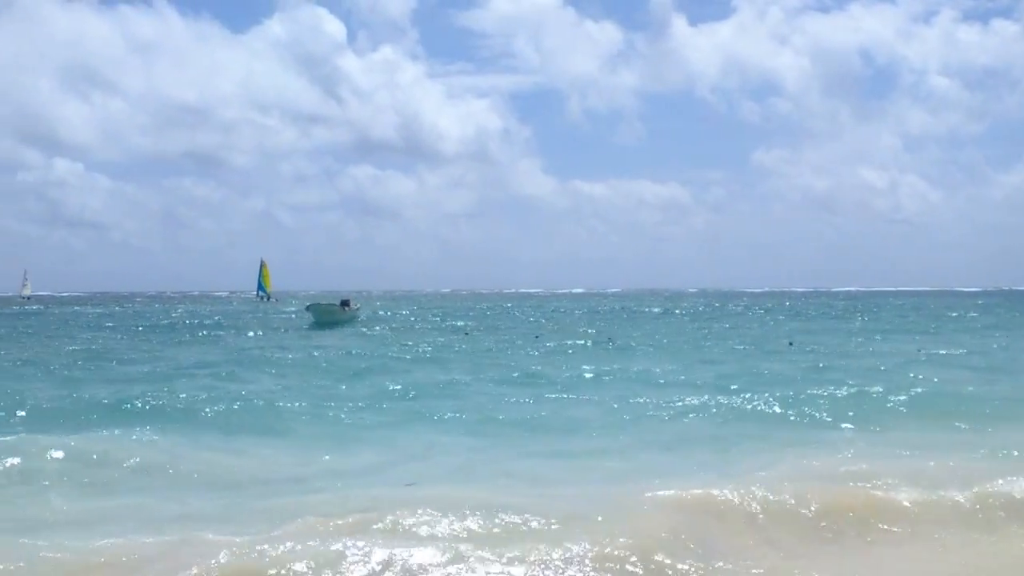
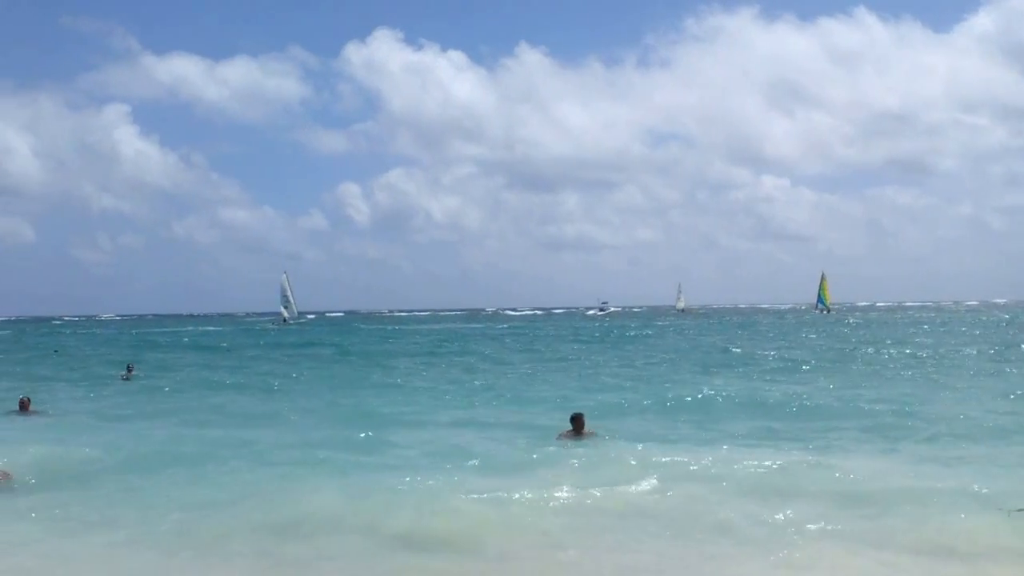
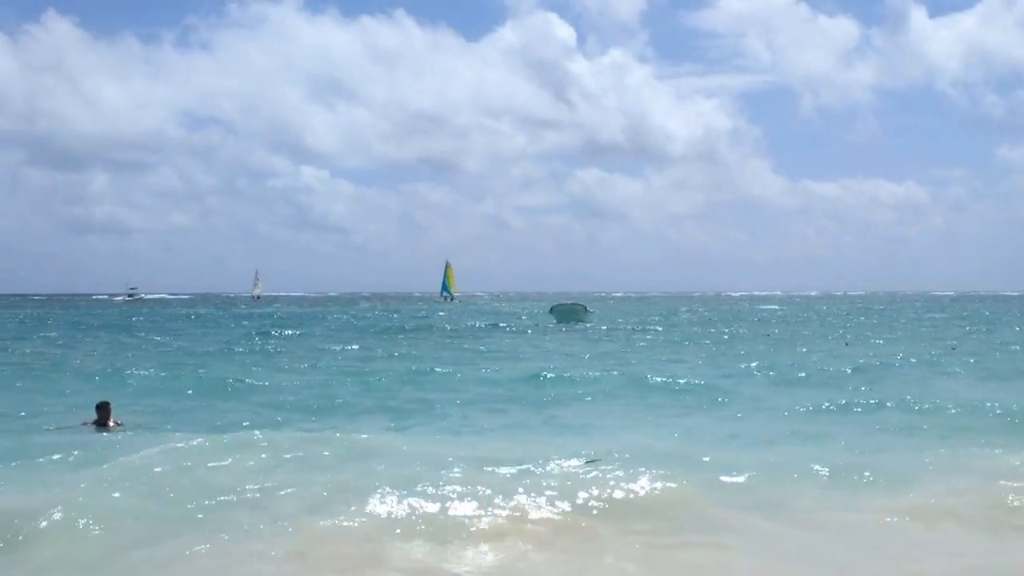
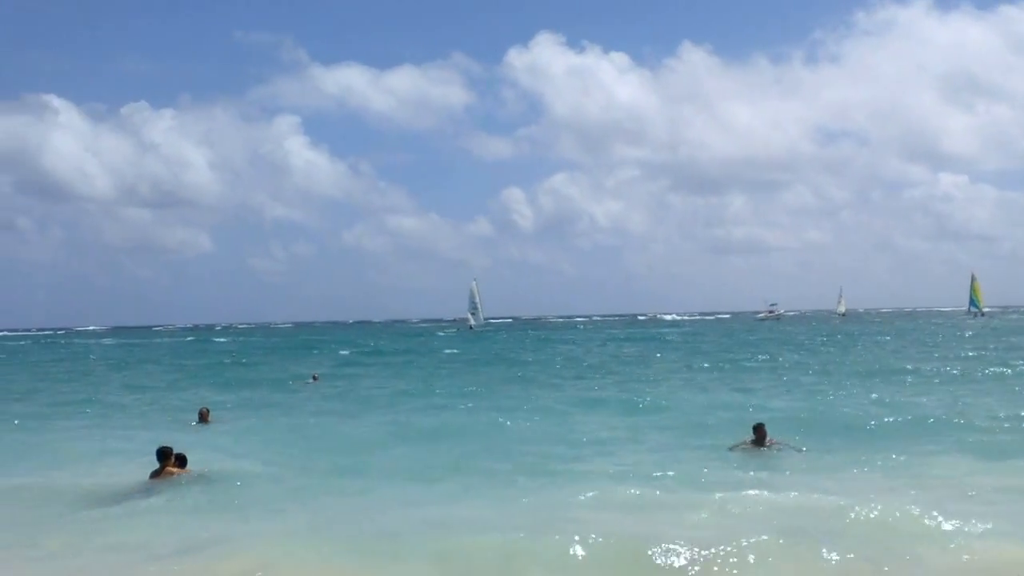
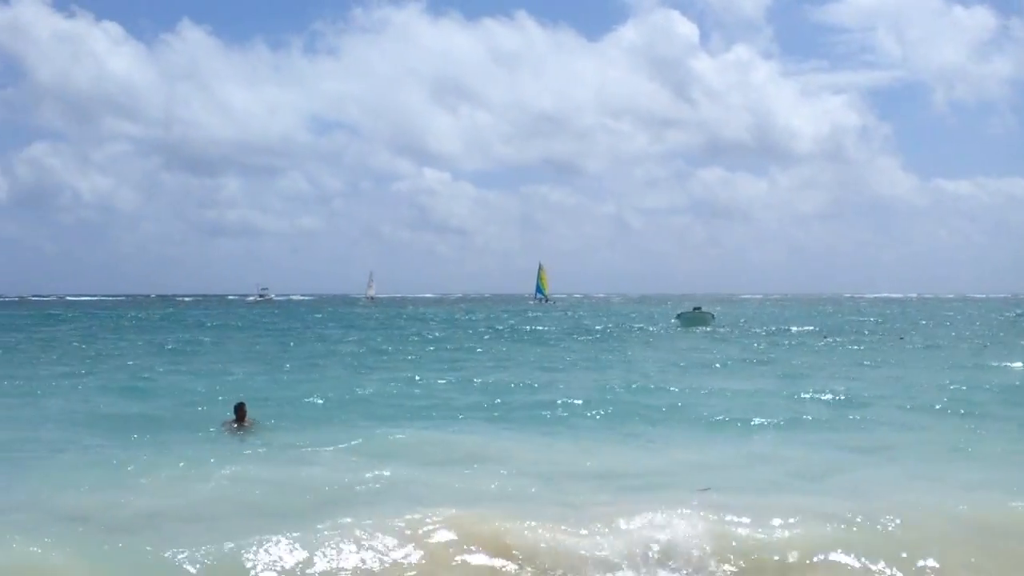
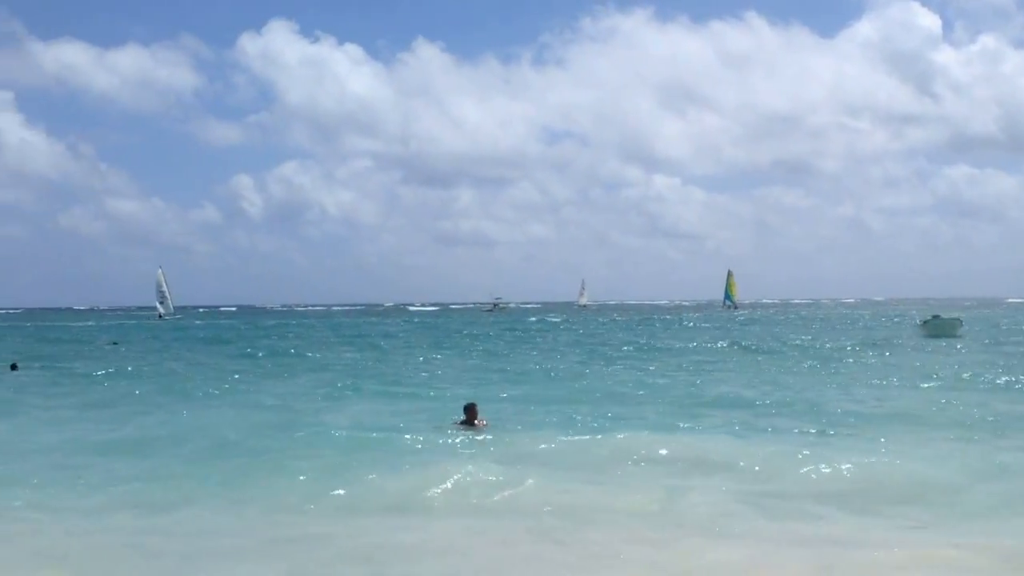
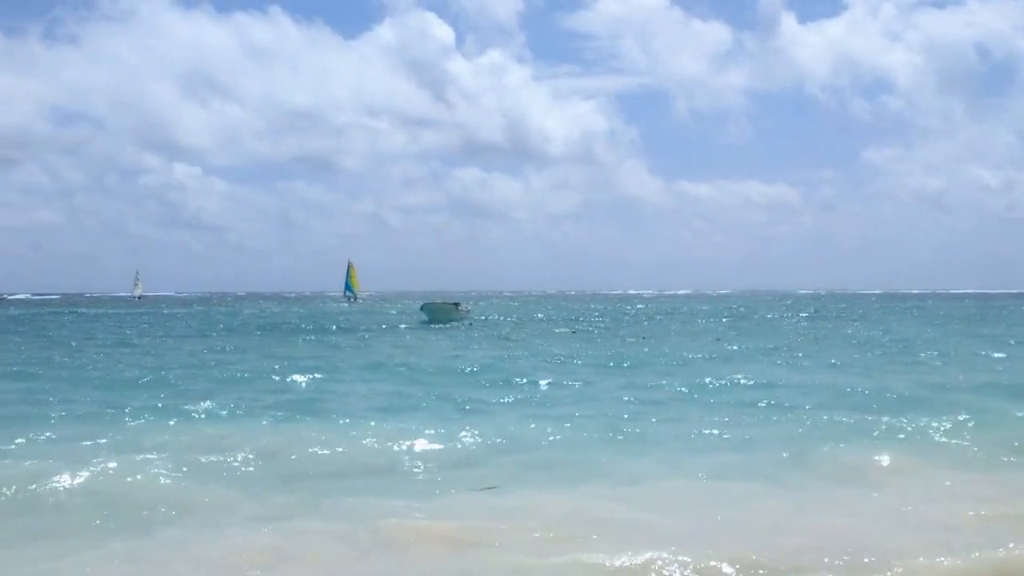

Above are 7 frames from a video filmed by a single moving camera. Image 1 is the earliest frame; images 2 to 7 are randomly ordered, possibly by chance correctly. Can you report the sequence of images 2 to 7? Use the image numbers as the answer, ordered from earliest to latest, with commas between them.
7, 3, 5, 6, 2, 4
